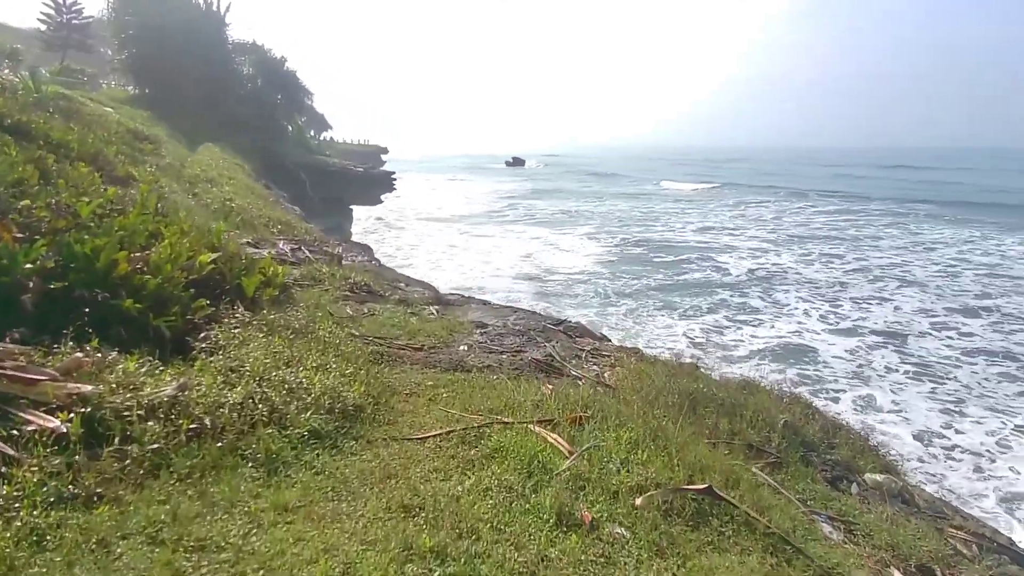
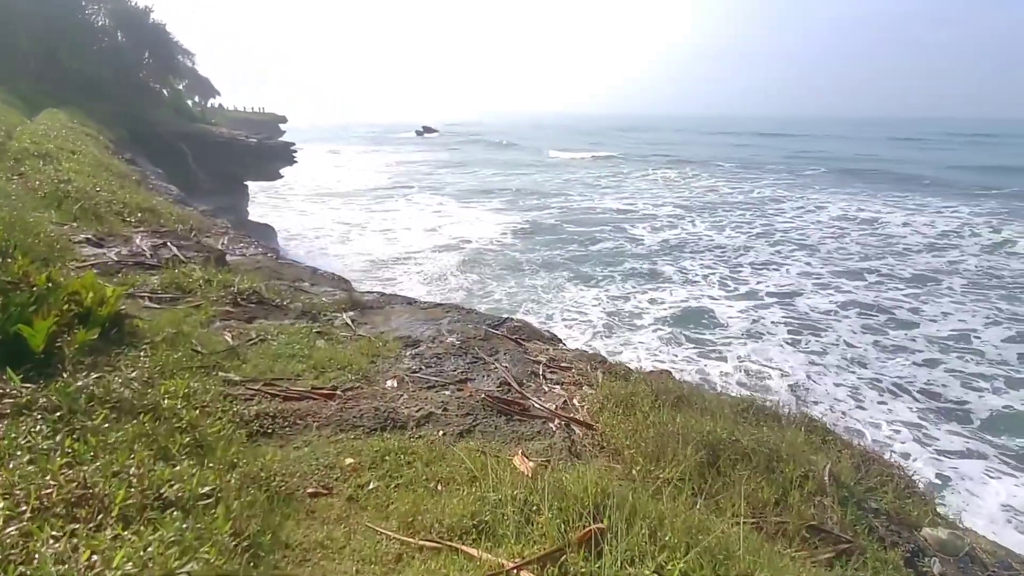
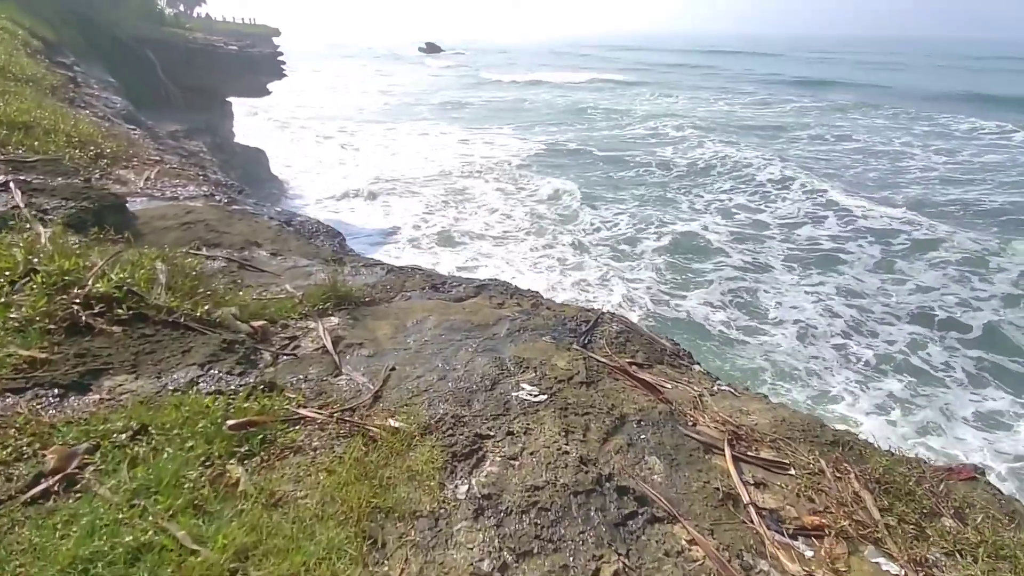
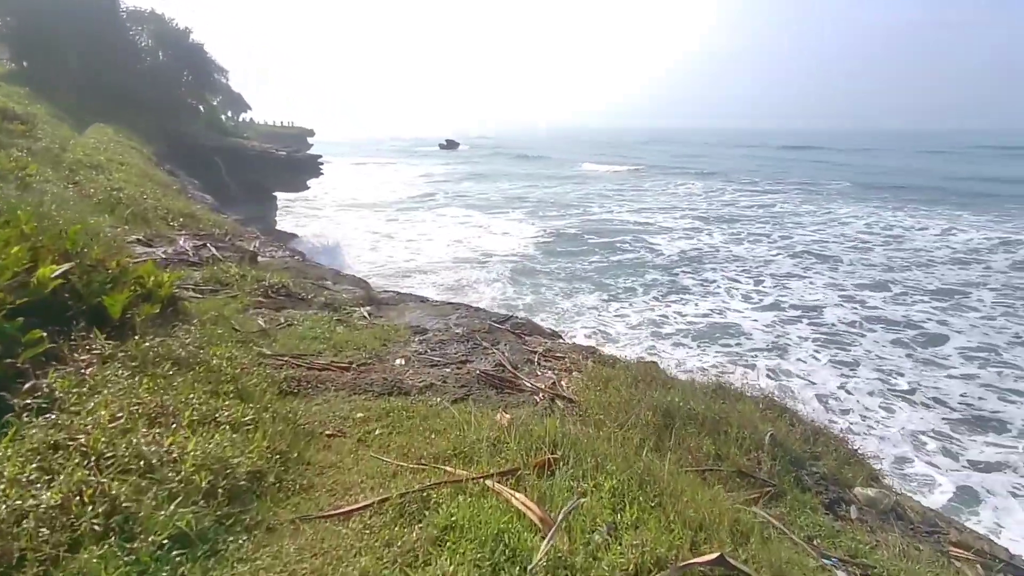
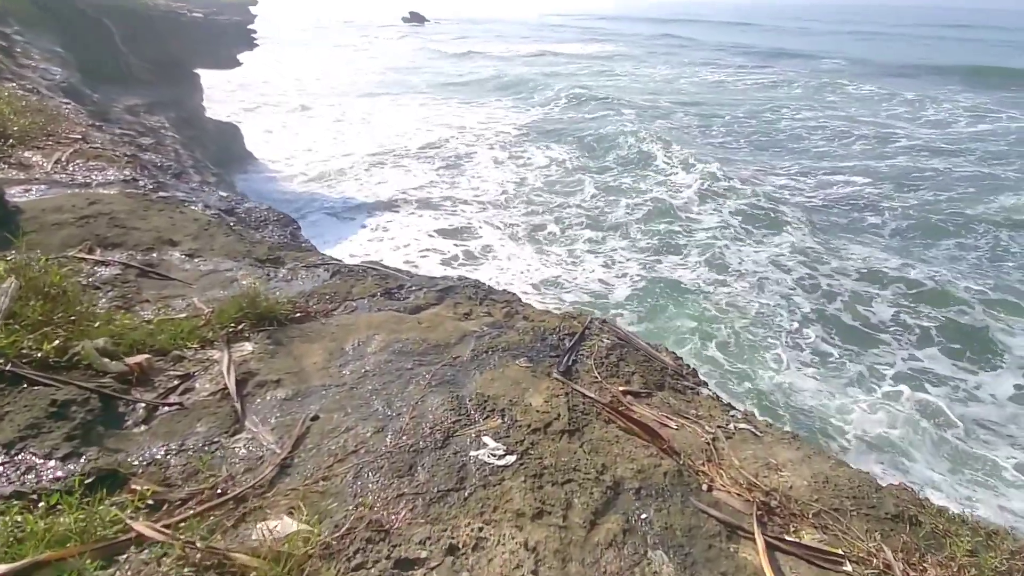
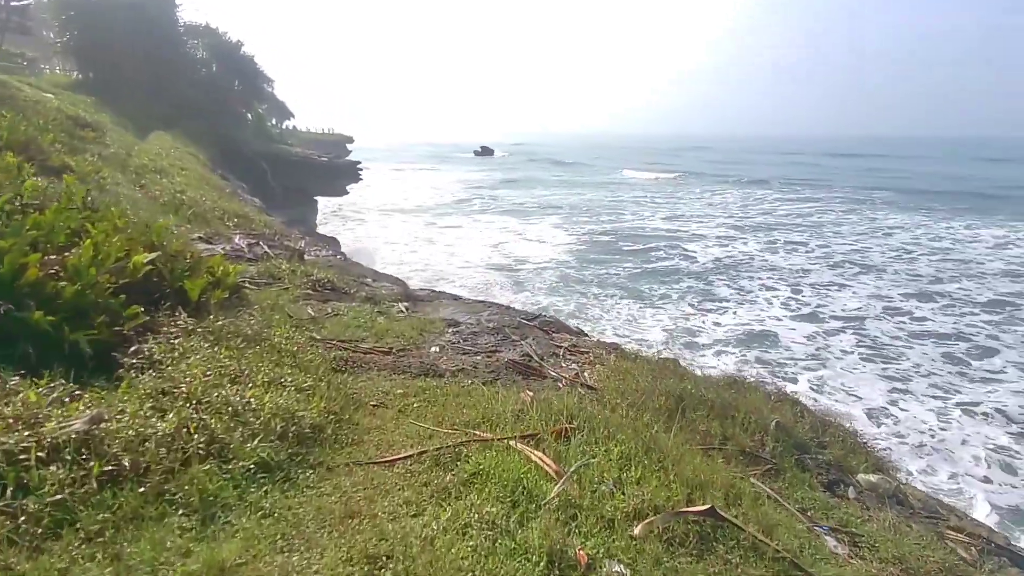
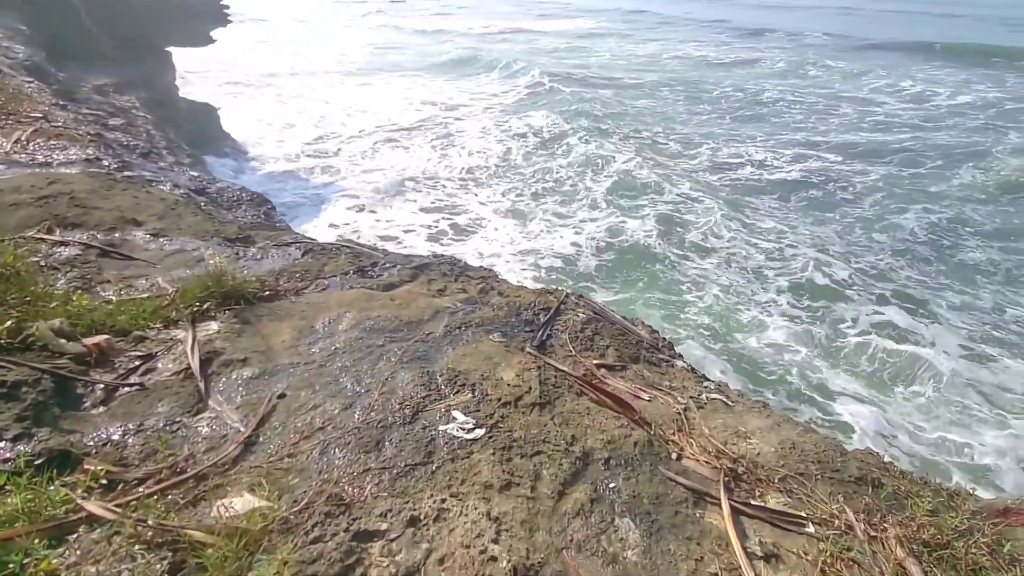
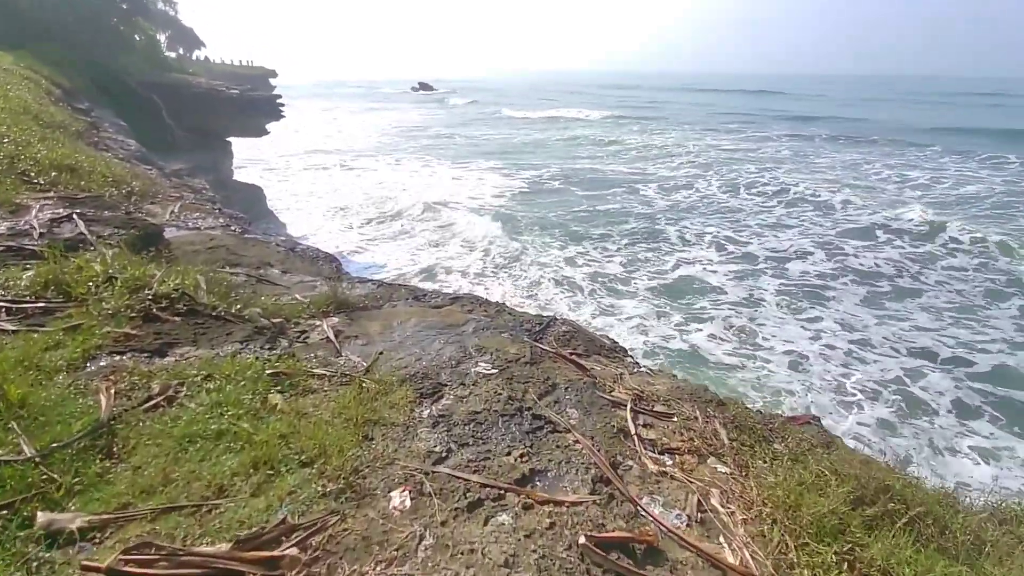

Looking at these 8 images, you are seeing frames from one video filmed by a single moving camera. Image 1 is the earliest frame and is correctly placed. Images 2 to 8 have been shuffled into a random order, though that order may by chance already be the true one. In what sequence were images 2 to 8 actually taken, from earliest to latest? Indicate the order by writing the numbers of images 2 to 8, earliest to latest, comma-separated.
6, 4, 2, 8, 3, 5, 7
